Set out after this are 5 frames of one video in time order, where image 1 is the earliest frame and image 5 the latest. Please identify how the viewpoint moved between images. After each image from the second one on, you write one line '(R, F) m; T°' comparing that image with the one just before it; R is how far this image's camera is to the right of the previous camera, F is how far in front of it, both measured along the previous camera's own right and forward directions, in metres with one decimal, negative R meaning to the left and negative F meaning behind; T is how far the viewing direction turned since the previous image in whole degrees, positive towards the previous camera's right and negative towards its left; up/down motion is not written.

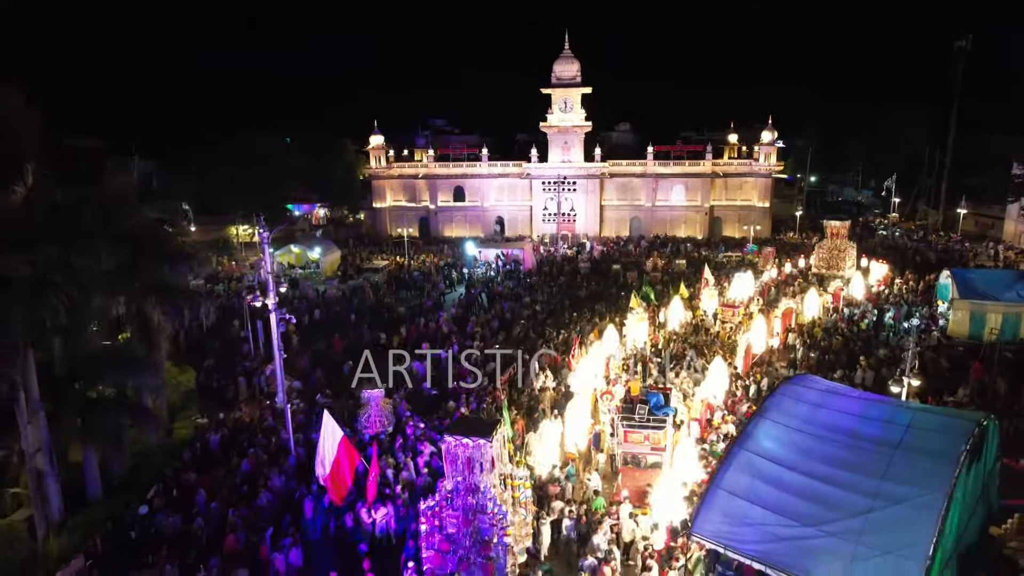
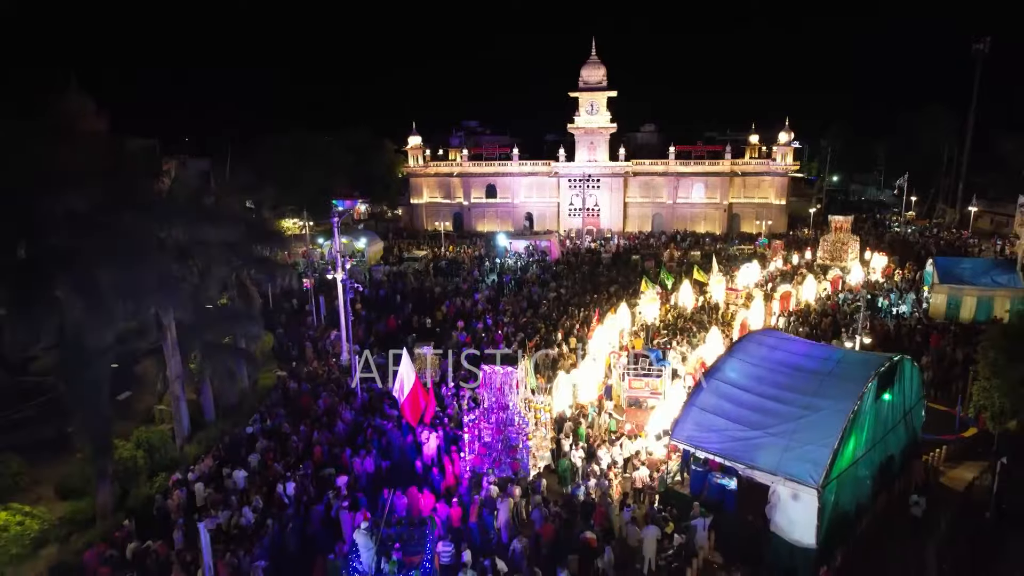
(+0.1, -2.5) m; -2°
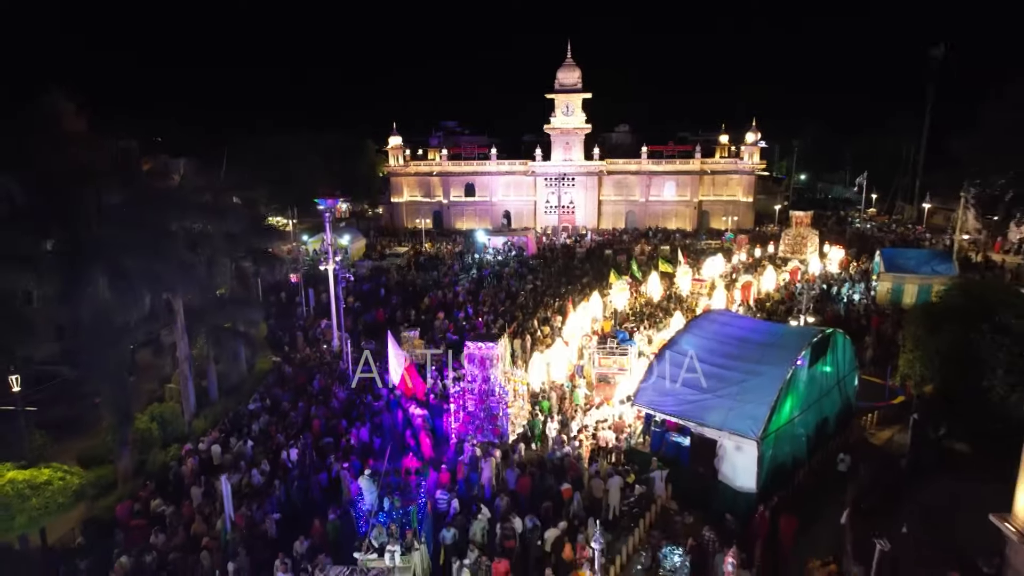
(0.0, -1.3) m; +2°
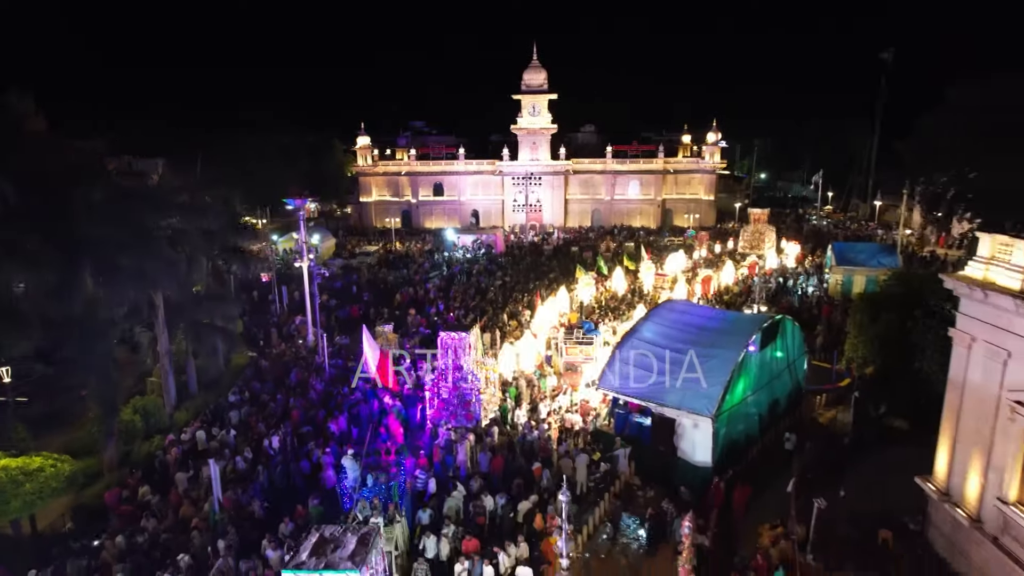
(-0.1, -0.7) m; +3°
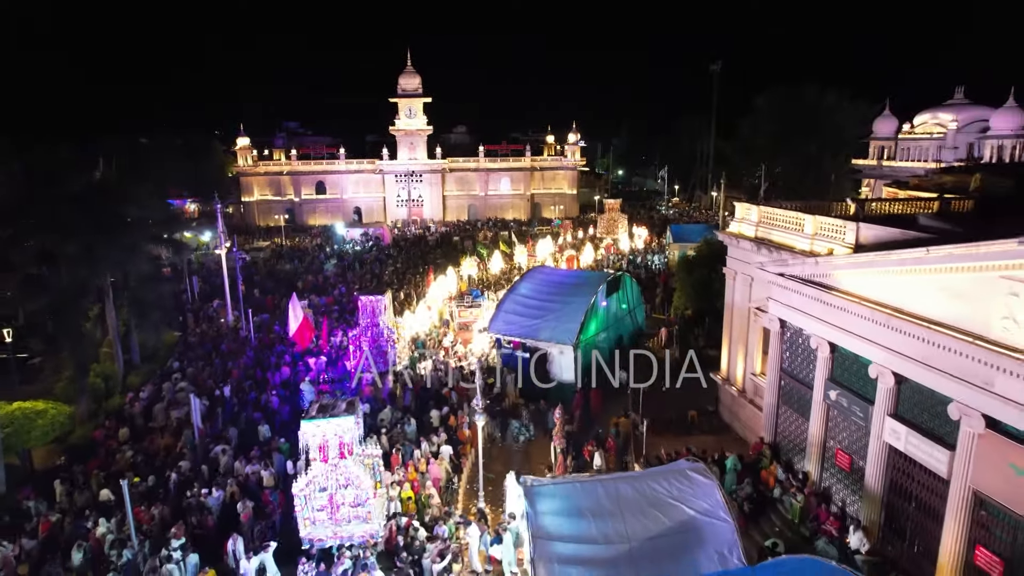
(-0.7, -3.4) m; +10°
